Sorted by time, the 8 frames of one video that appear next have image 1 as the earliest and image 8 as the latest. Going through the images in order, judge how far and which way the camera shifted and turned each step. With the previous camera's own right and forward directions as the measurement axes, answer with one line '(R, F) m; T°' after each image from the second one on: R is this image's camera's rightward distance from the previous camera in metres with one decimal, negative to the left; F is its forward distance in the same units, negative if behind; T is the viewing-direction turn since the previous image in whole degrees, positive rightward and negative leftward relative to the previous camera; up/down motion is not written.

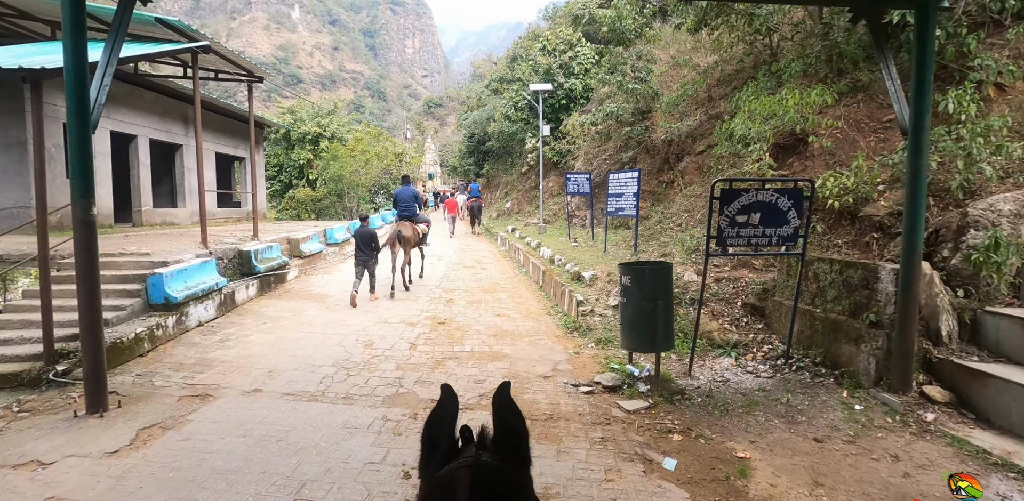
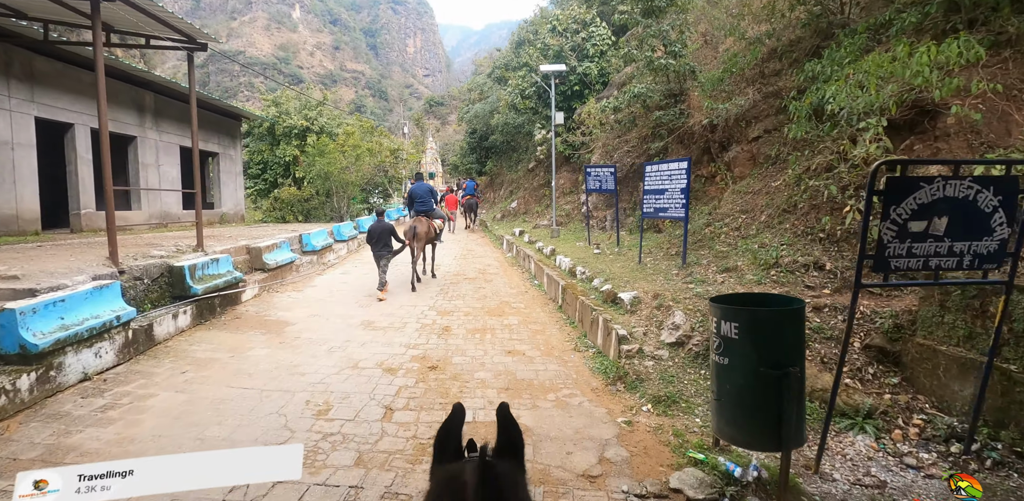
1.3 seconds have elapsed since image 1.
(-0.1, +1.9) m; 0°
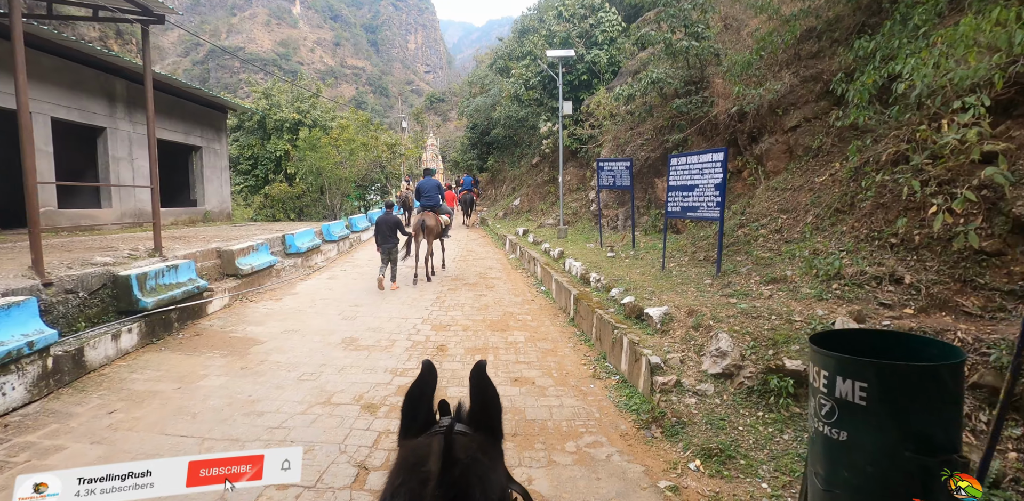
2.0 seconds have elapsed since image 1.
(-0.1, +0.9) m; 0°
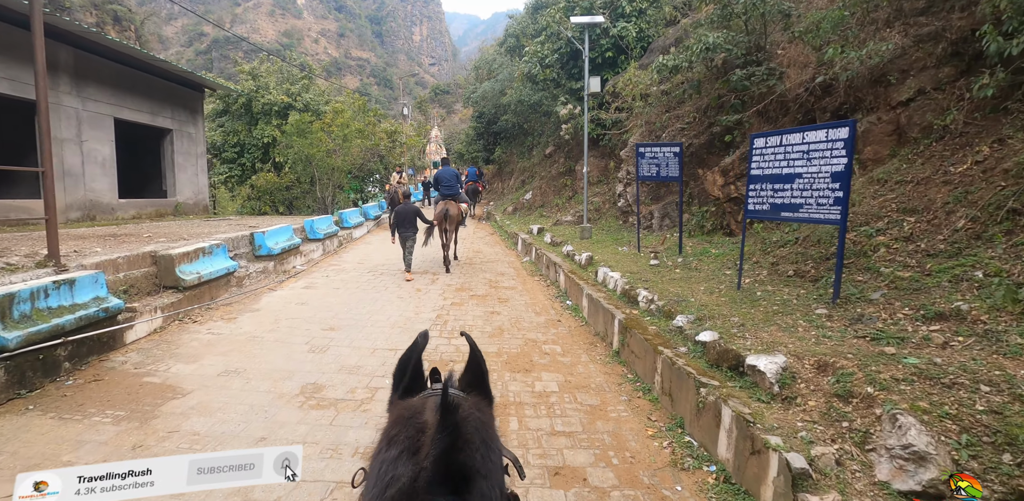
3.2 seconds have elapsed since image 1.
(-0.2, +1.7) m; 0°
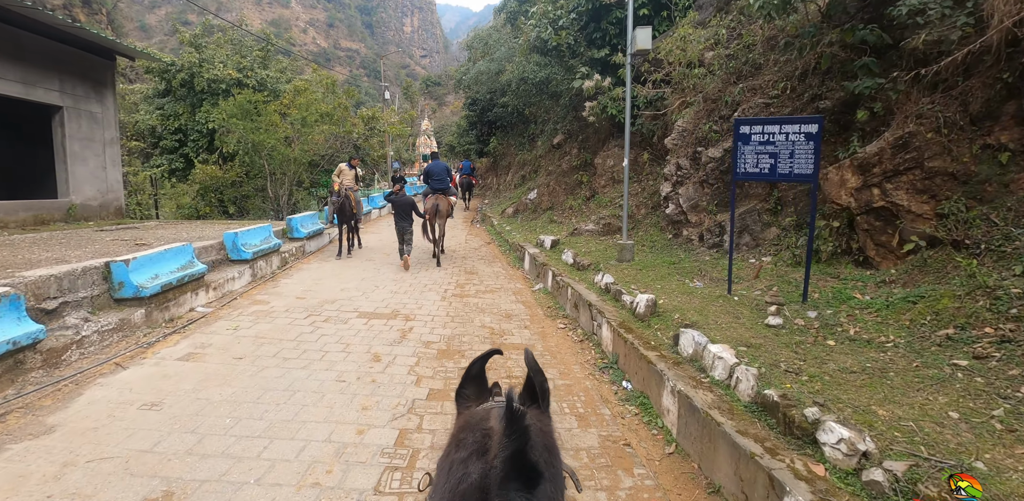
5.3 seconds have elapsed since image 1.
(-0.2, +2.9) m; +1°
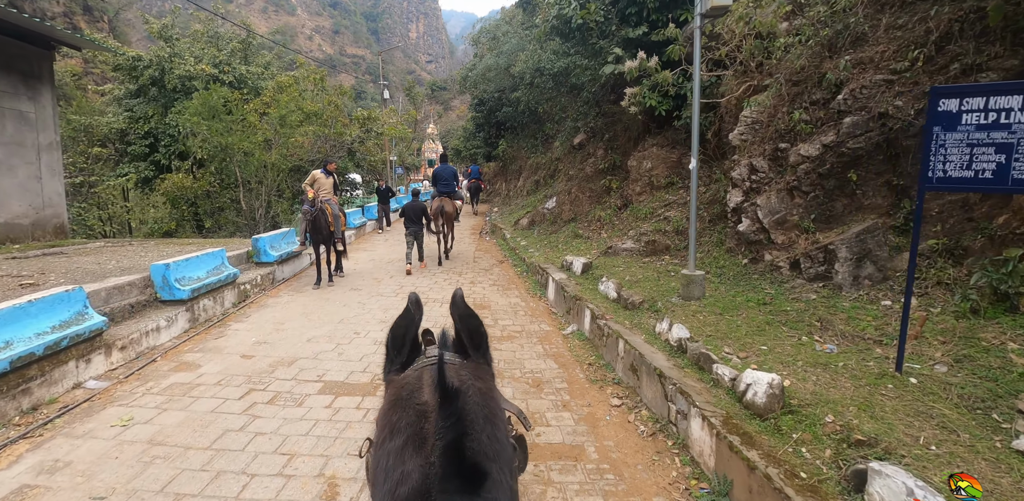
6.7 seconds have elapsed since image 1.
(-0.2, +1.8) m; -1°
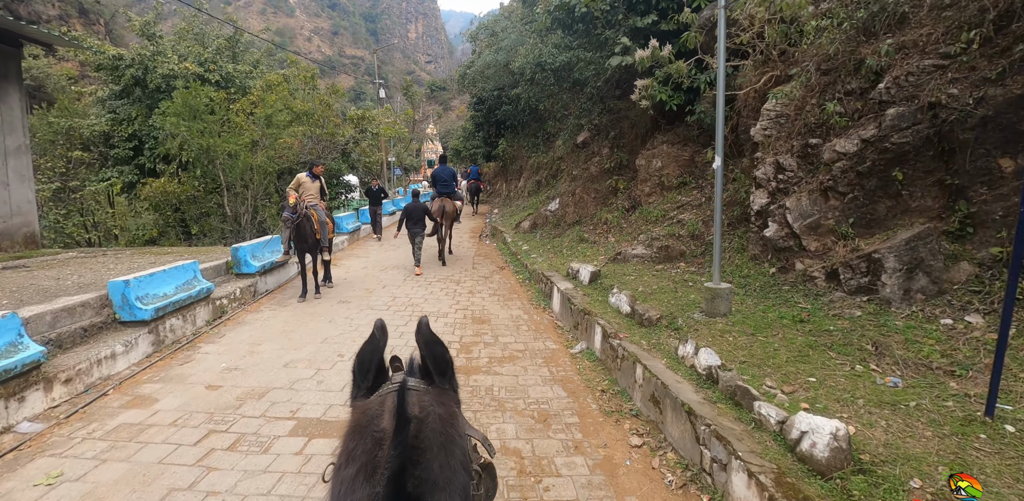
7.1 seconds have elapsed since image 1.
(0.0, +0.6) m; 0°
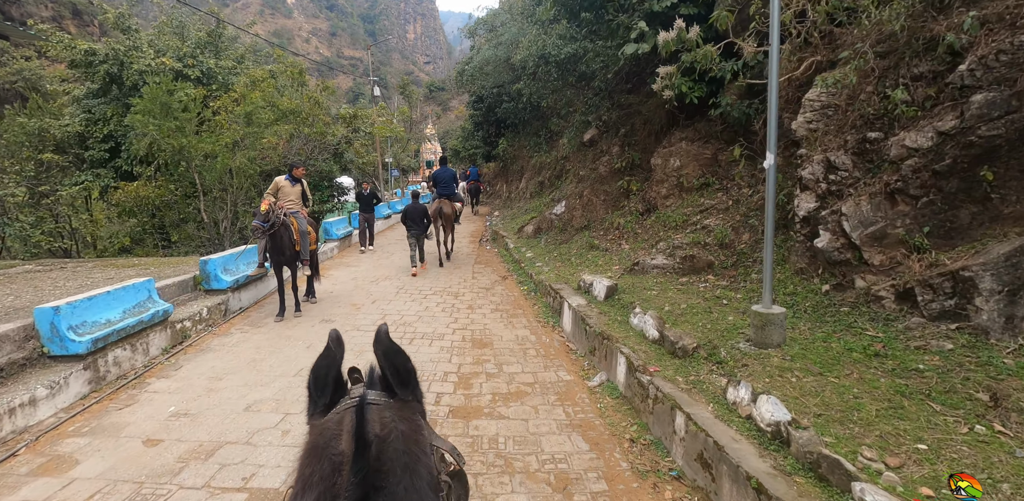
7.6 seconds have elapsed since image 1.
(-0.1, +0.8) m; 0°
